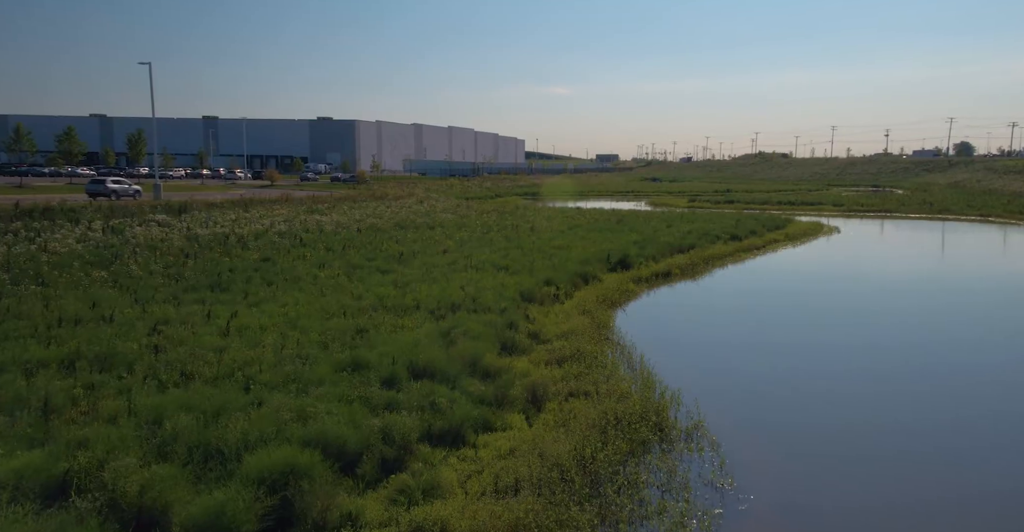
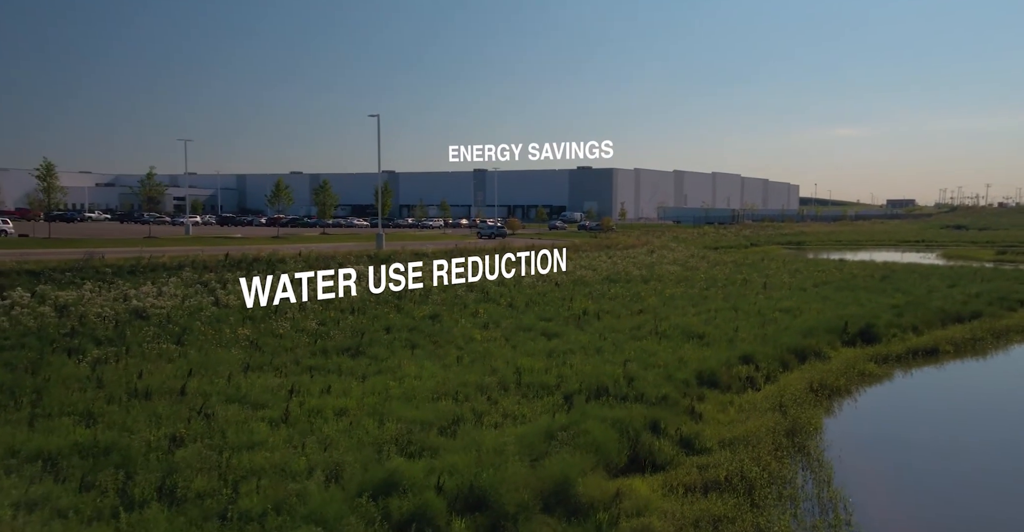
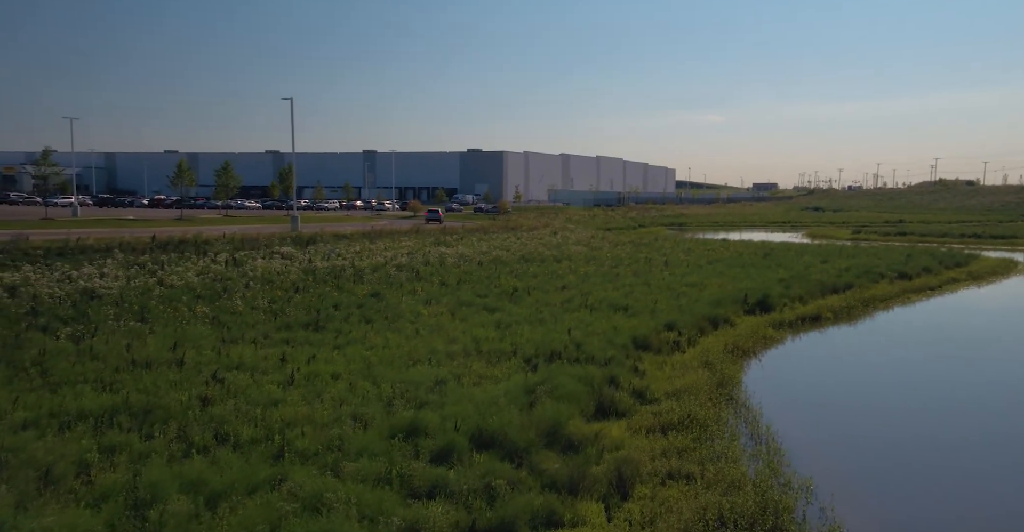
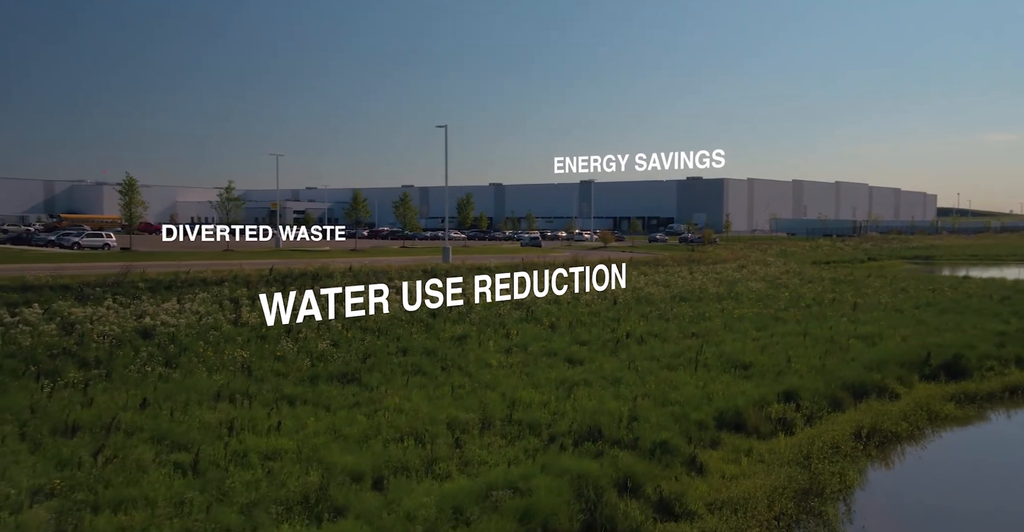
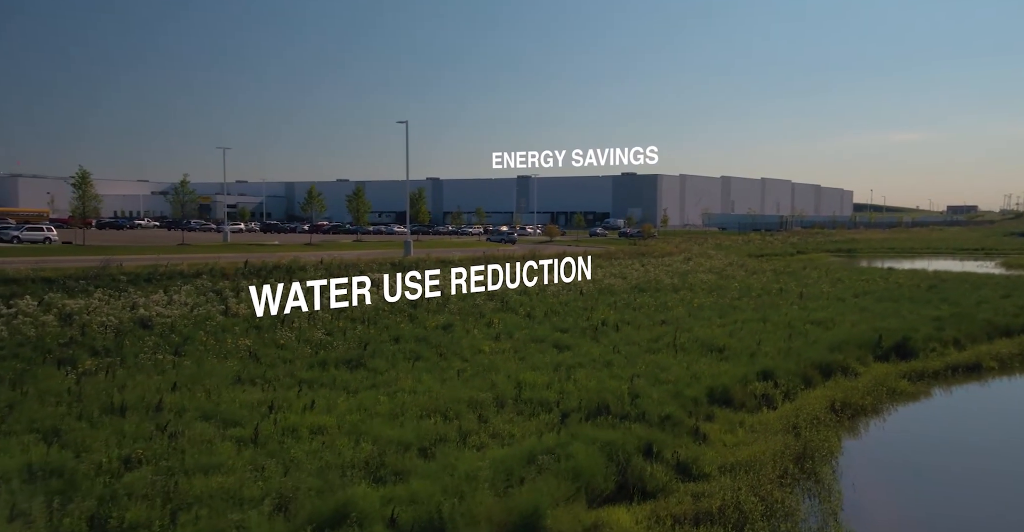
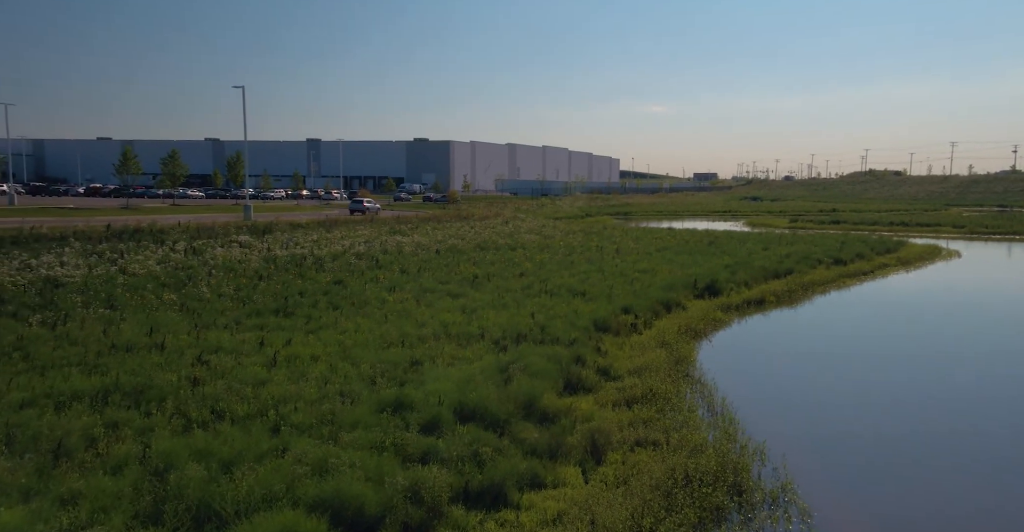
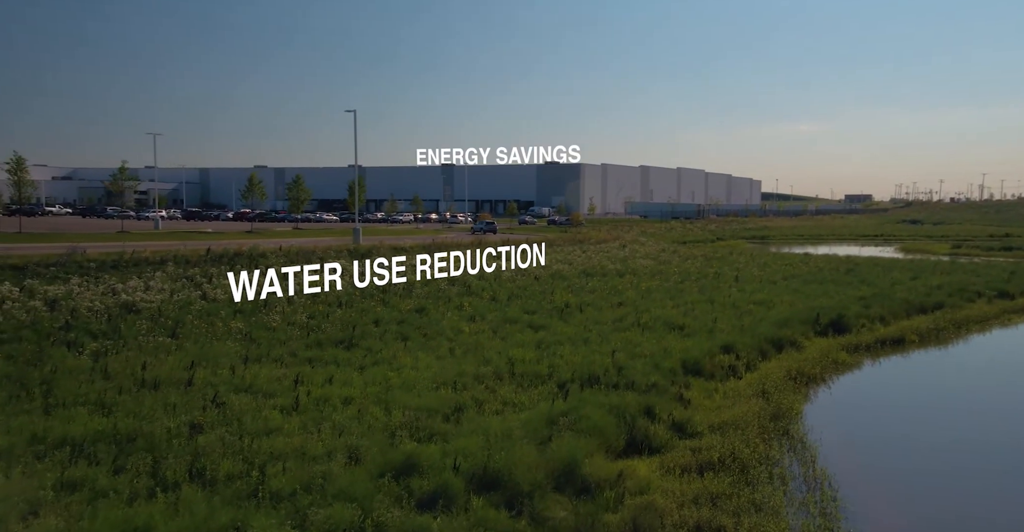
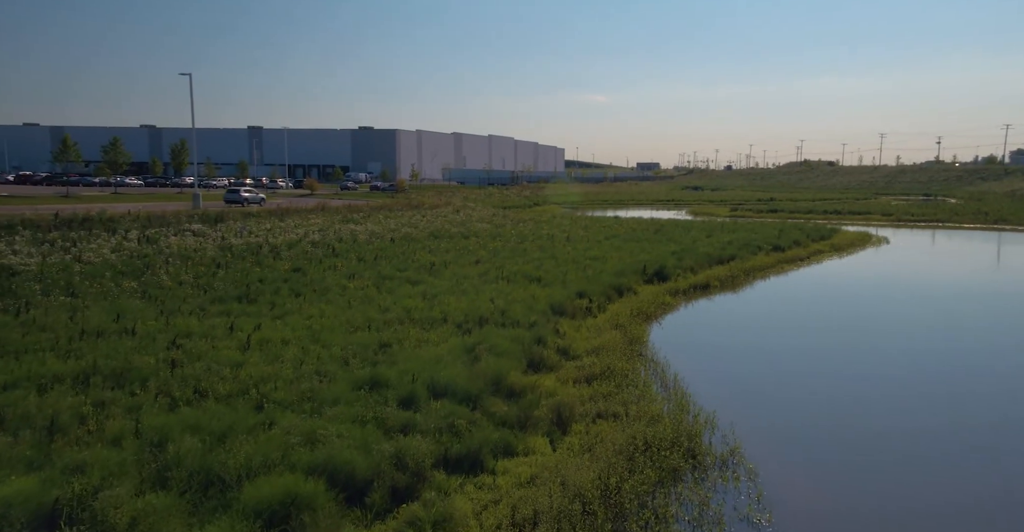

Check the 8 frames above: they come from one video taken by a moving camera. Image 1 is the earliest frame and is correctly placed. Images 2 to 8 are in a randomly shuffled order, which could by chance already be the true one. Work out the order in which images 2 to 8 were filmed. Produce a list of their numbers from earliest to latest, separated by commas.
8, 6, 3, 7, 2, 5, 4
